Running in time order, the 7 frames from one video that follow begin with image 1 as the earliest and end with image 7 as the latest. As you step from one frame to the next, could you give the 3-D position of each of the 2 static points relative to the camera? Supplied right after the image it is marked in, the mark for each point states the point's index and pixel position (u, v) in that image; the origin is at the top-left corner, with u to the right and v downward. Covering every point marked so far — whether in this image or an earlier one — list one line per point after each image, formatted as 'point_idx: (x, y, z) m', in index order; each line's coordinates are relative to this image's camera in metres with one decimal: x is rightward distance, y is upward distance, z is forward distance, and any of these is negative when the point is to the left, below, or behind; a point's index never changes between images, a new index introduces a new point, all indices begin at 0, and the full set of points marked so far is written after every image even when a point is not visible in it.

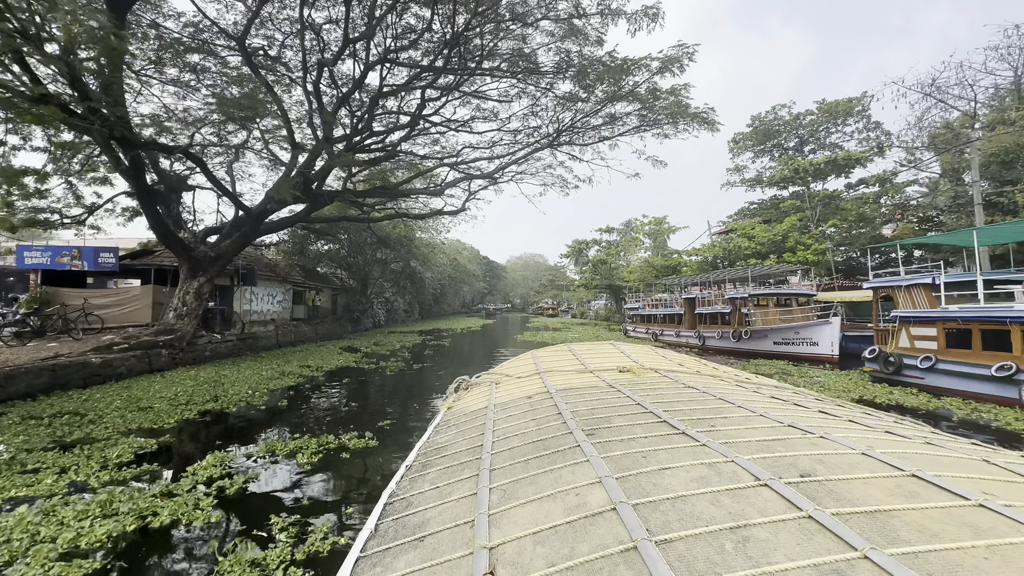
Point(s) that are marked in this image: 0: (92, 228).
0: (-10.3, +1.5, +11.1) m
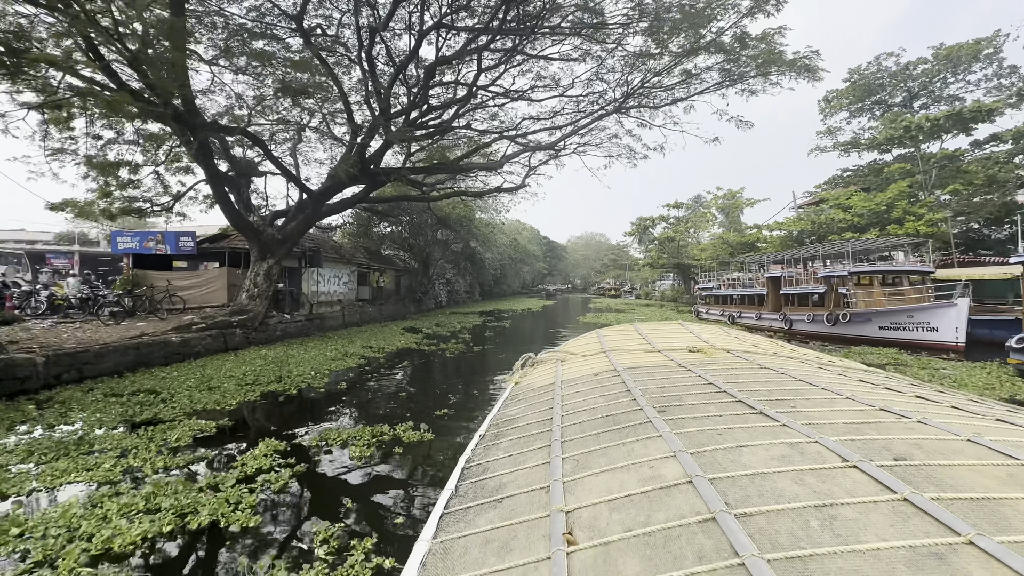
0: (-8.8, +1.9, +11.9) m
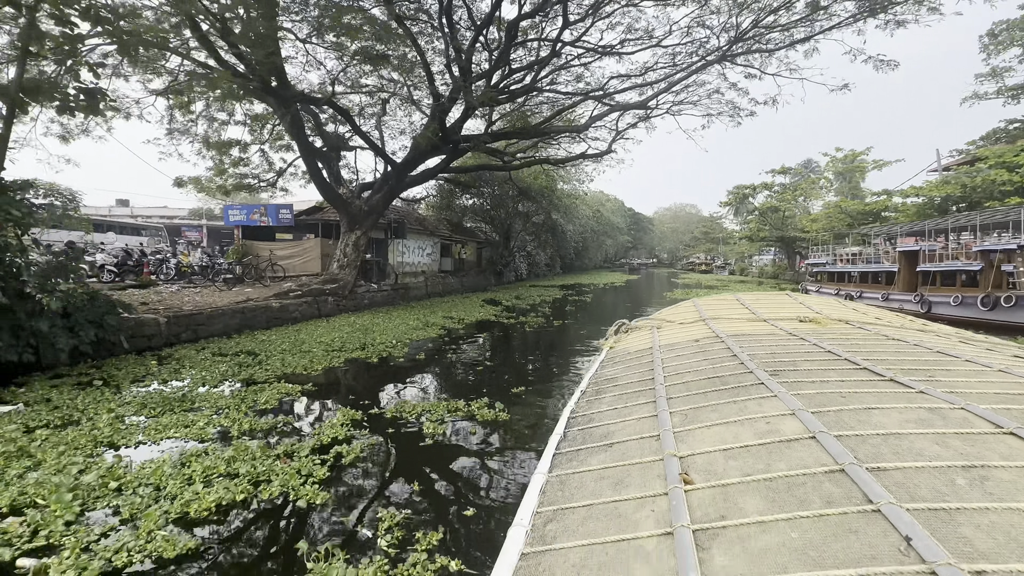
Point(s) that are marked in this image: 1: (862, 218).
0: (-6.5, +2.8, +12.8) m
1: (+13.0, +2.6, +16.8) m
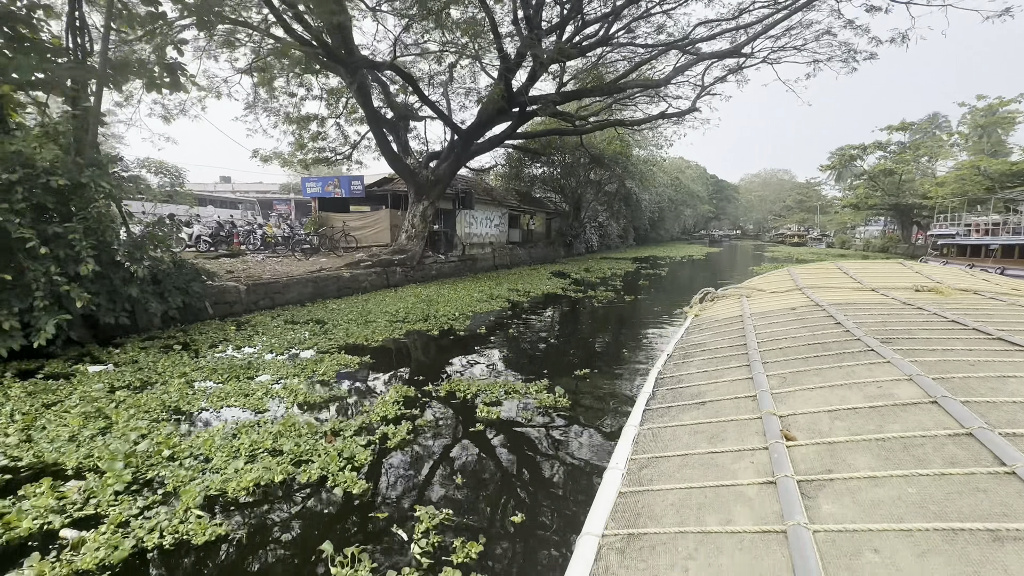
0: (-4.5, +3.7, +13.2) m
1: (+15.4, +3.4, +14.1) m
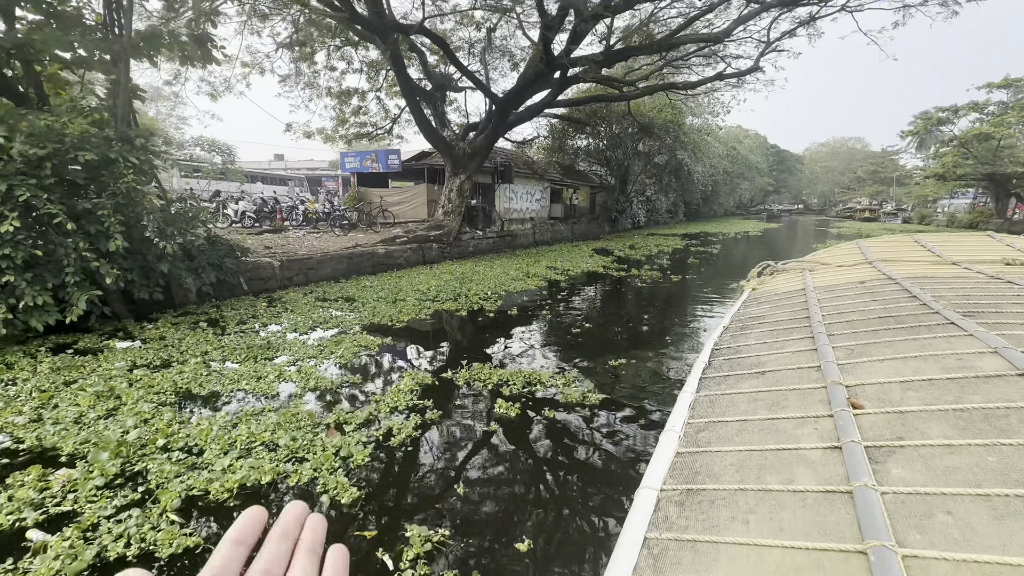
0: (-3.3, +4.4, +13.1) m
1: (+16.6, +3.8, +12.0) m
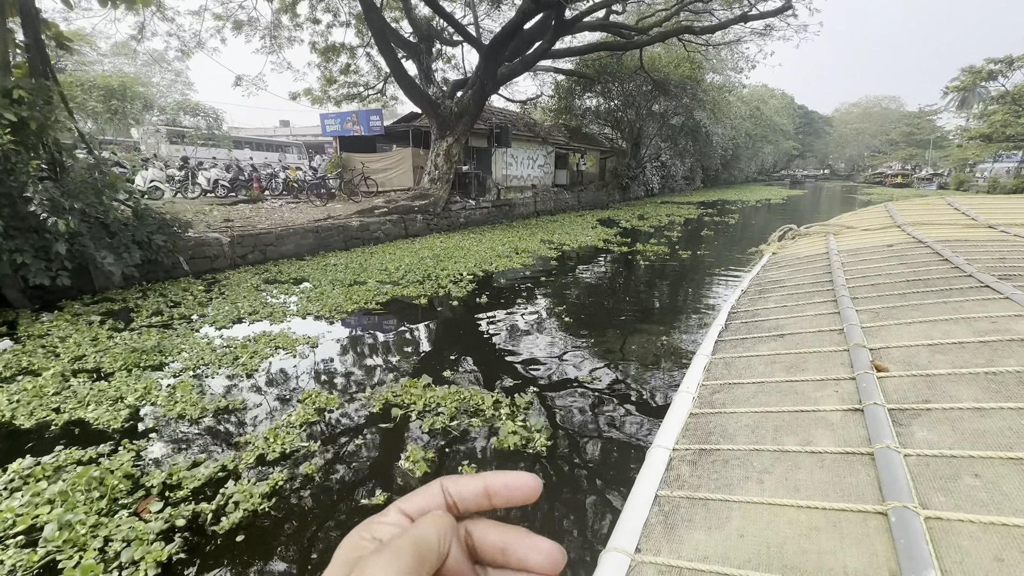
0: (-3.2, +5.1, +12.2) m
1: (+16.6, +4.5, +10.6) m
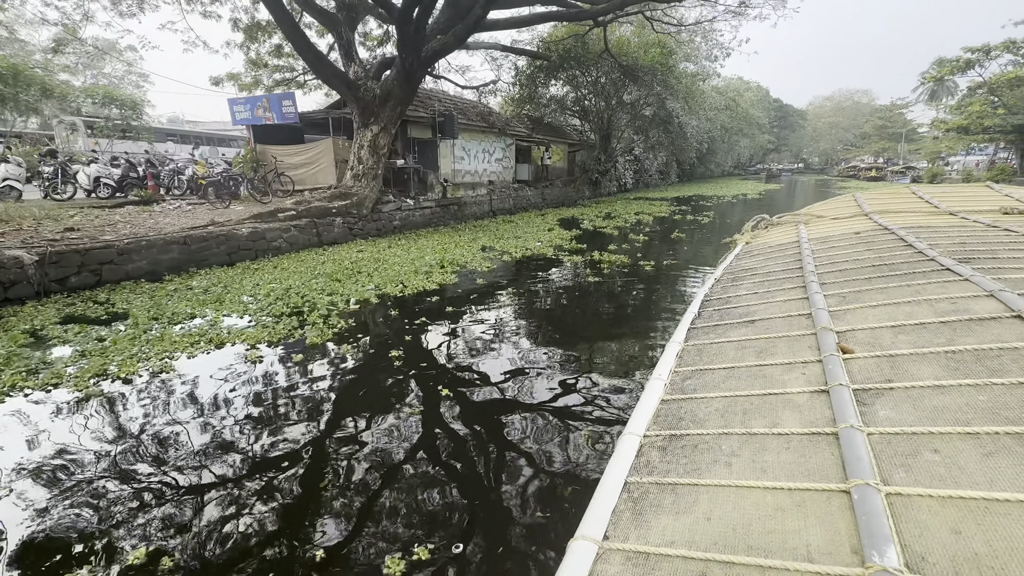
0: (-4.3, +4.9, +11.0) m
1: (+15.6, +4.6, +10.1) m
